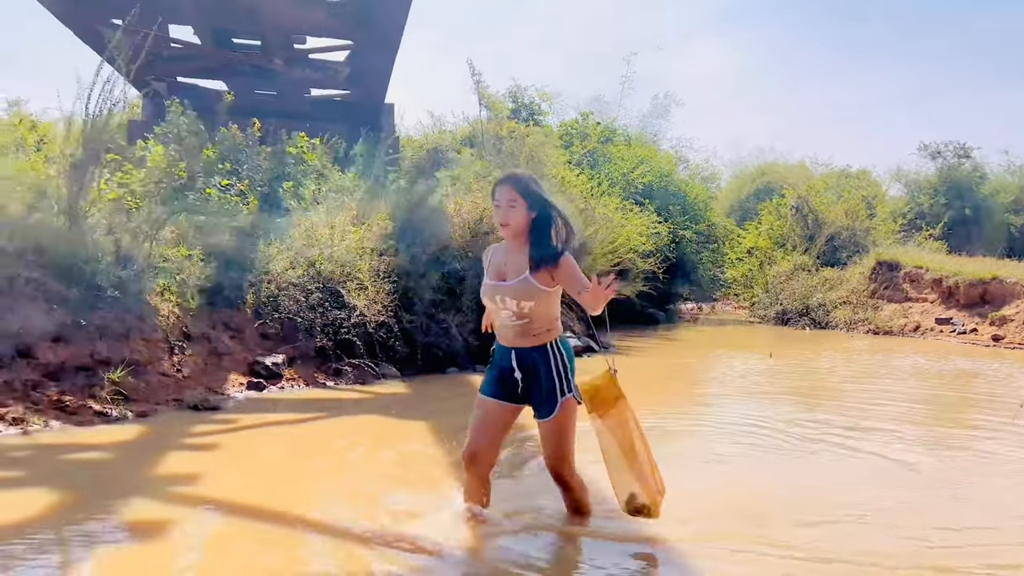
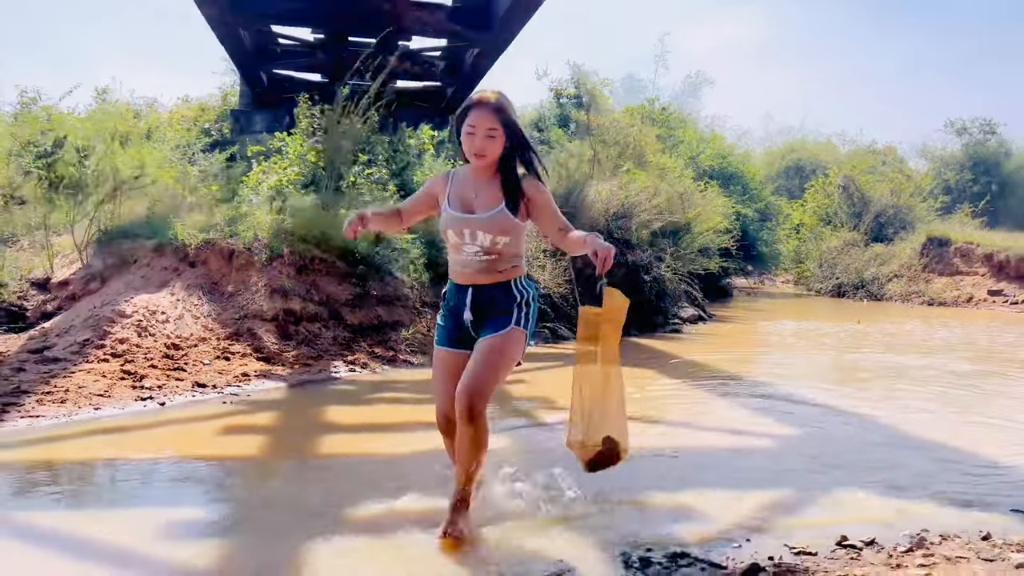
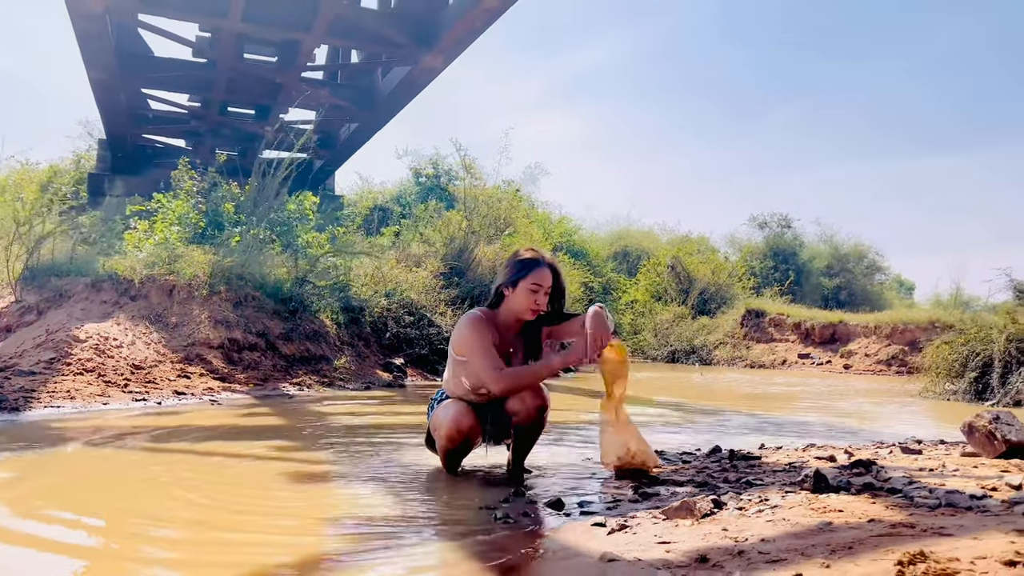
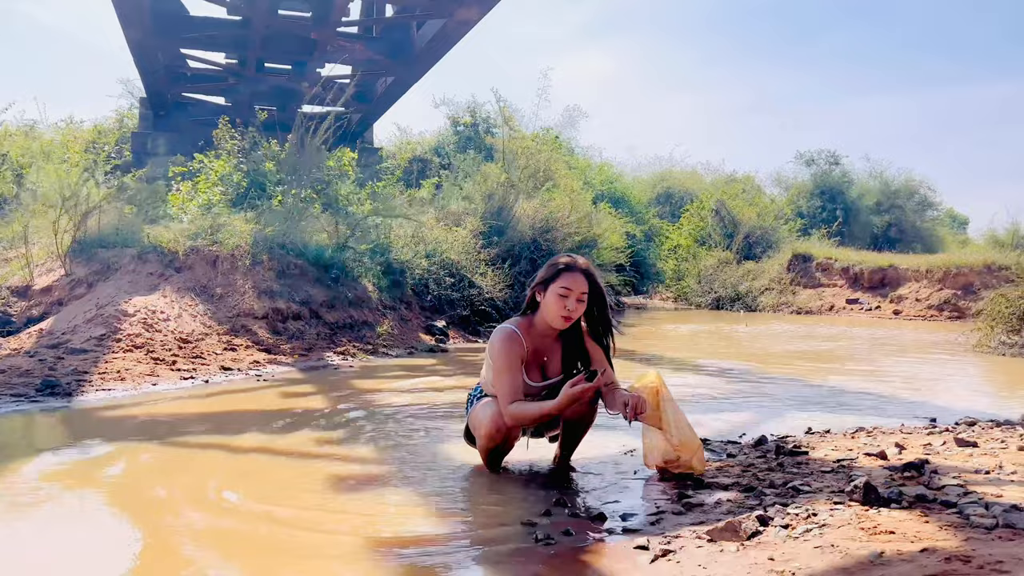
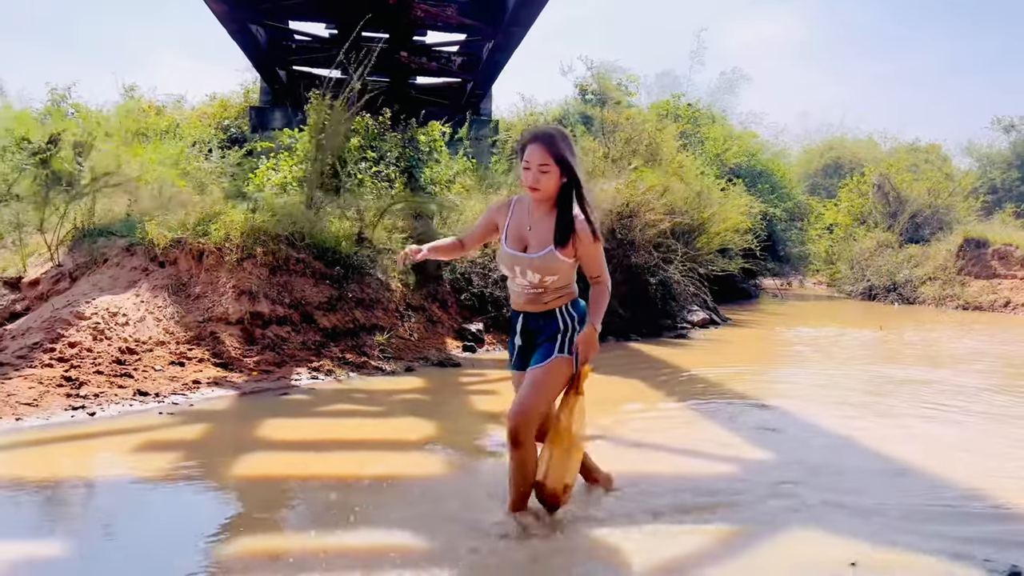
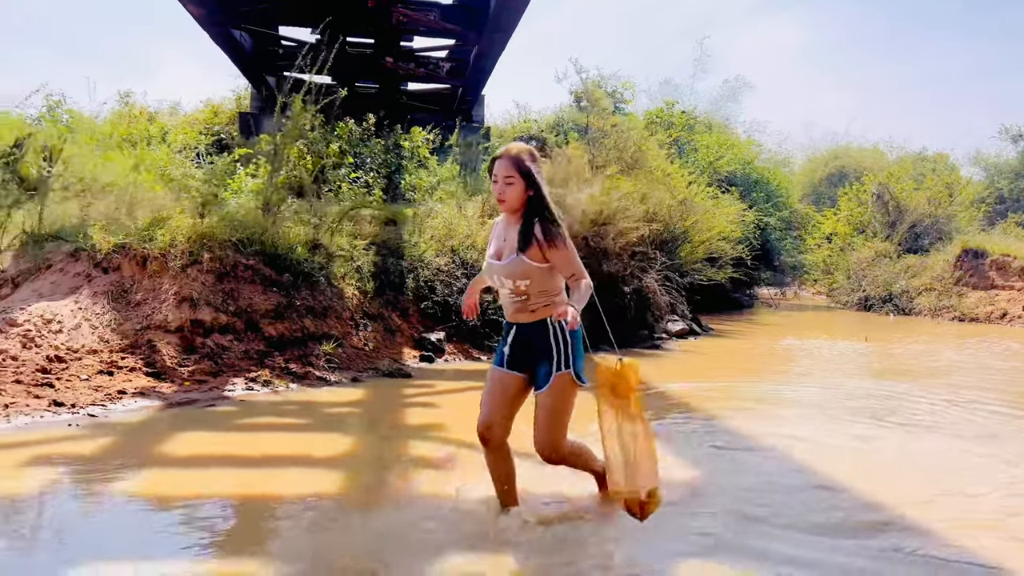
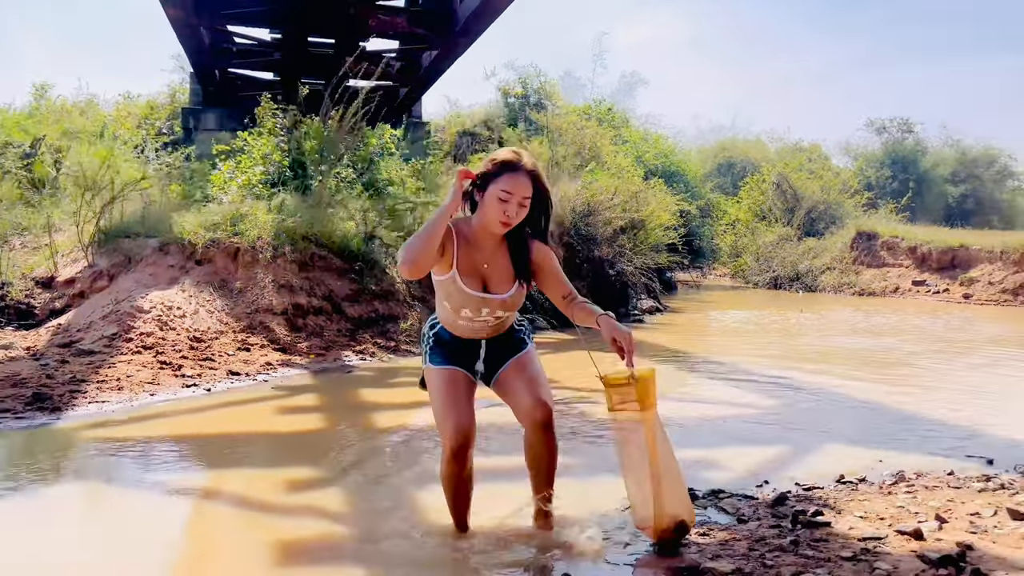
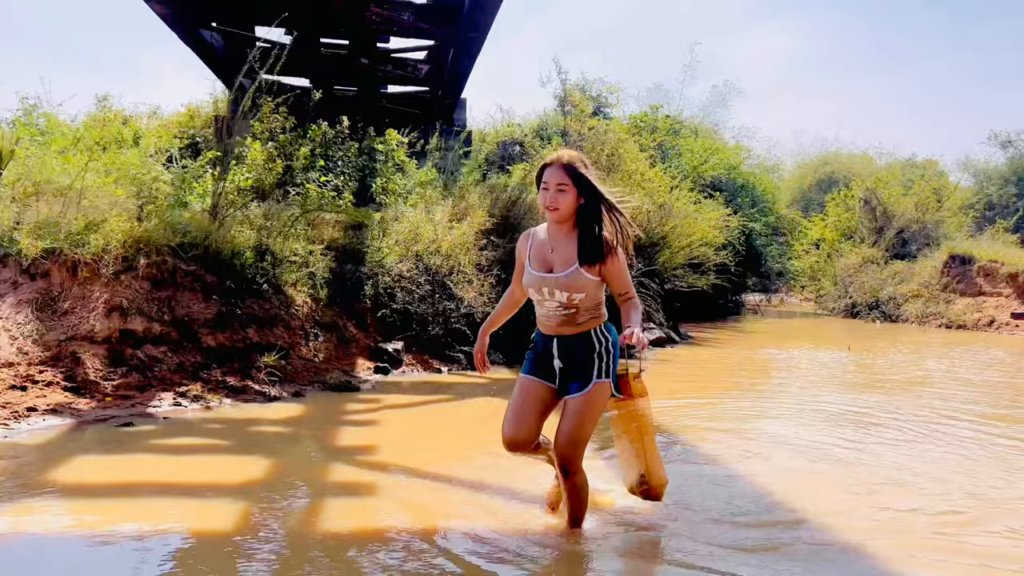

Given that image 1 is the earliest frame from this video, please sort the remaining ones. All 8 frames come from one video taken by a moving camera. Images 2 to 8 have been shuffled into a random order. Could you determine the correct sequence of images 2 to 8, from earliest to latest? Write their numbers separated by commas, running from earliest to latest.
8, 6, 5, 2, 7, 4, 3
